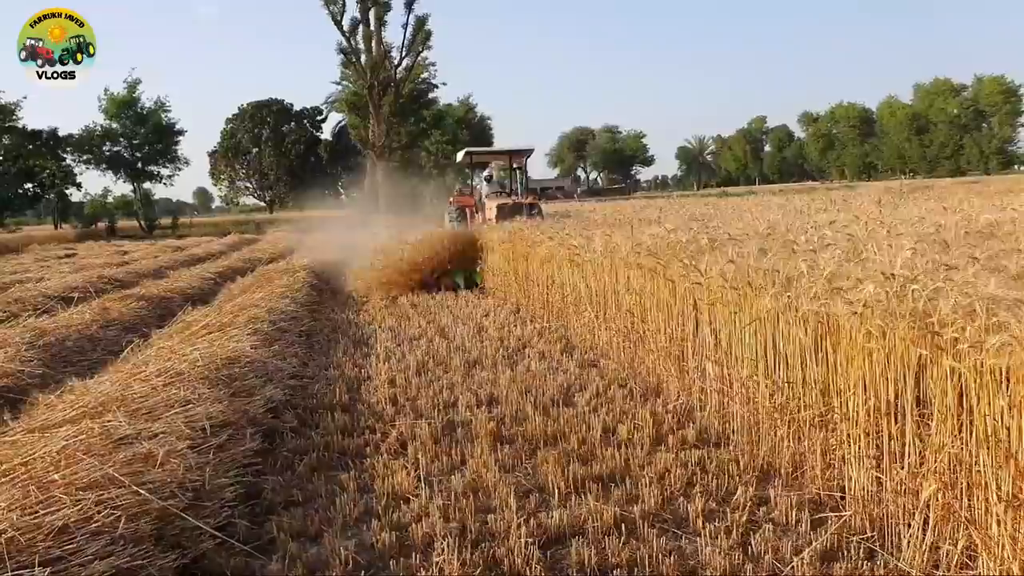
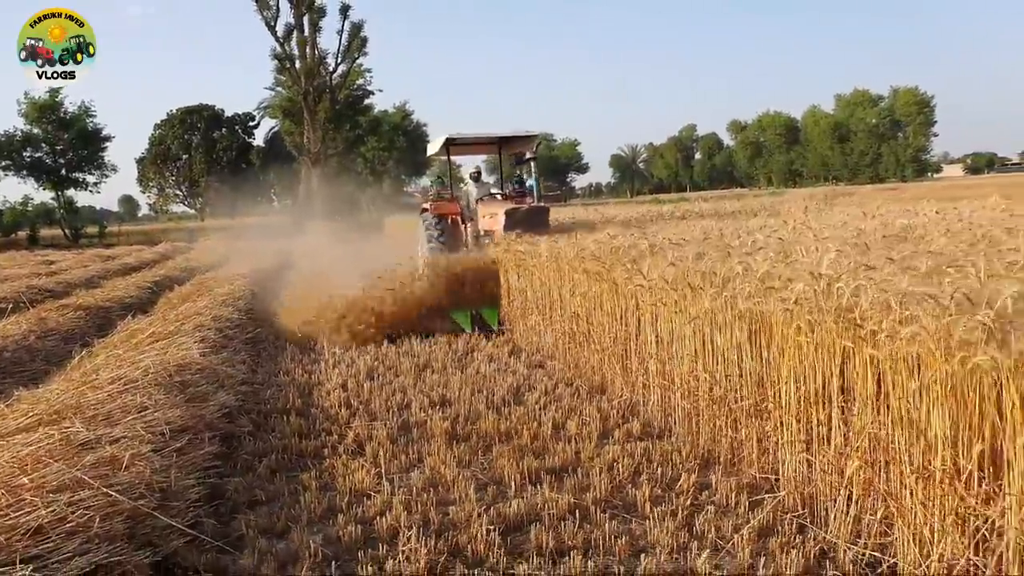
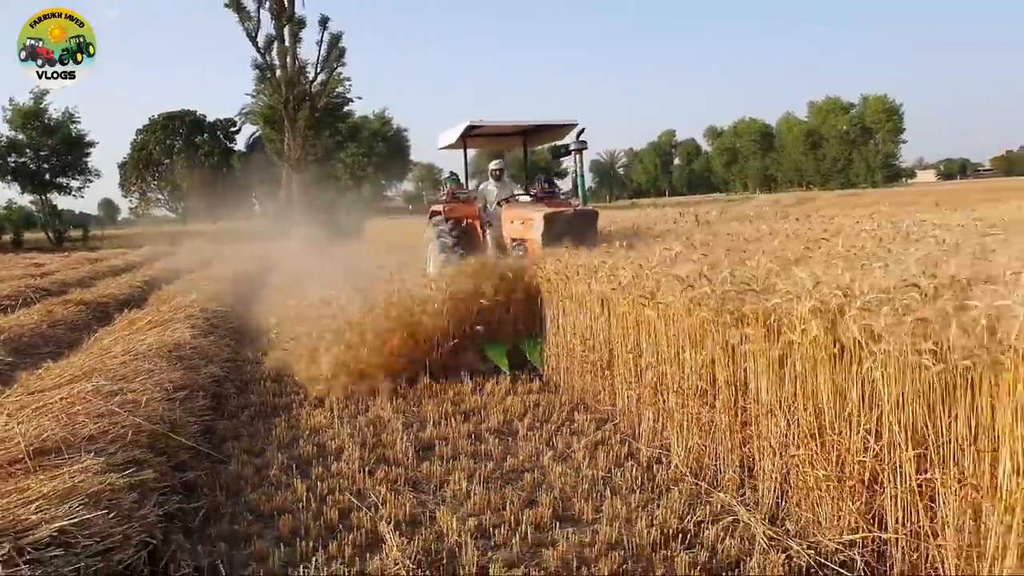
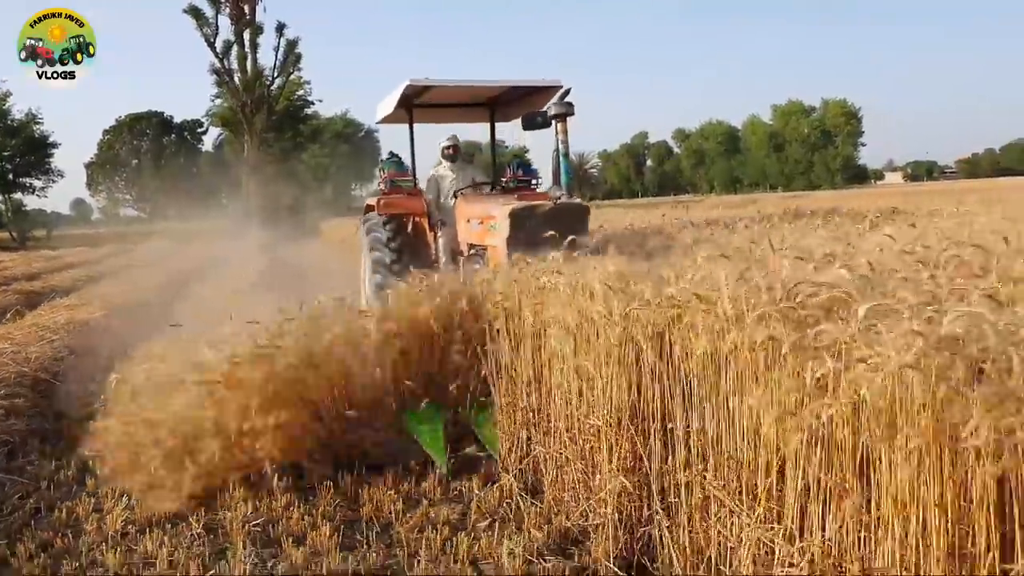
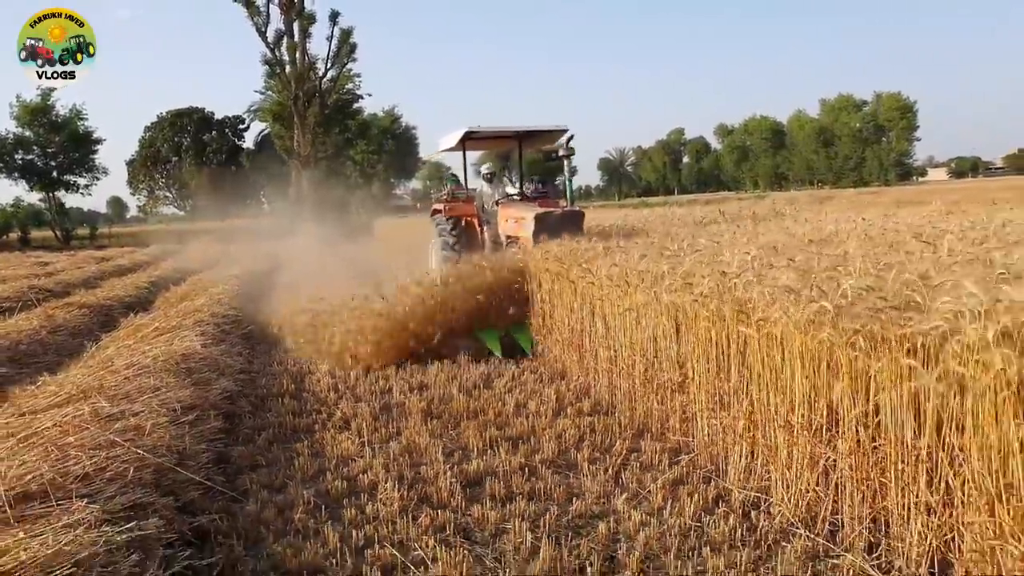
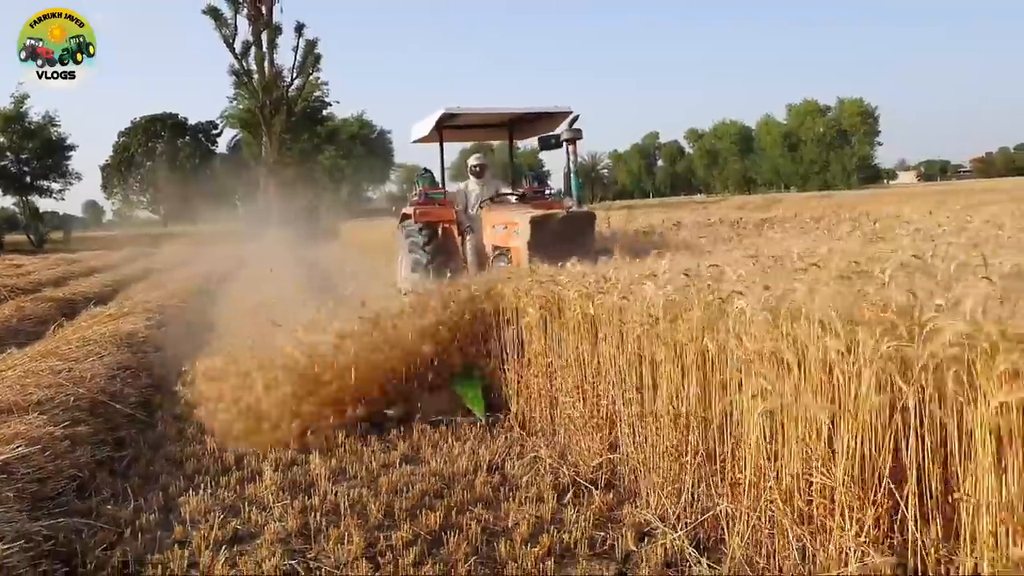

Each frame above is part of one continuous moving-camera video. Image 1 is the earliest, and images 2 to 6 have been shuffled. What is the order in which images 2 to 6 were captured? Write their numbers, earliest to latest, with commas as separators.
2, 5, 3, 6, 4
